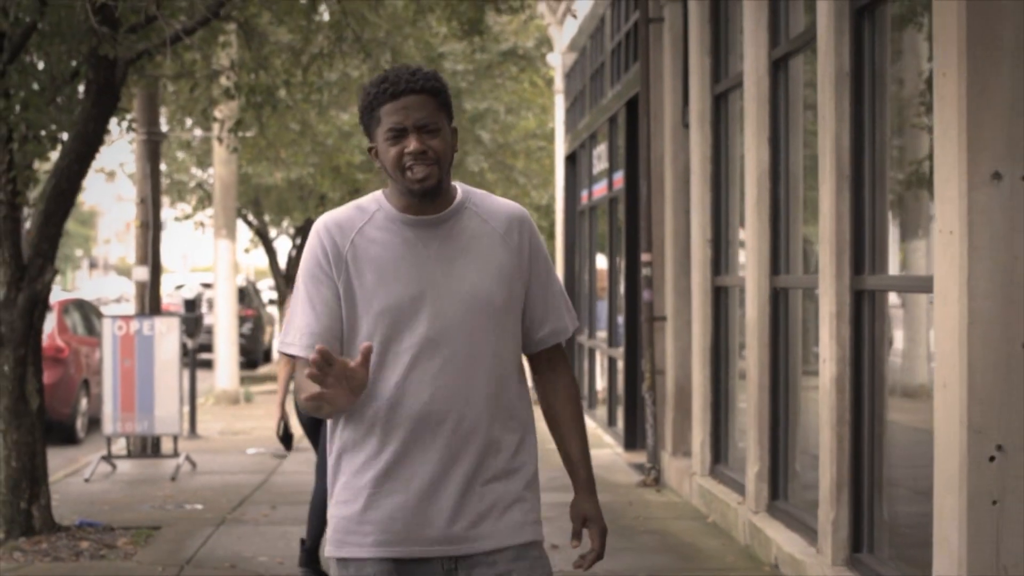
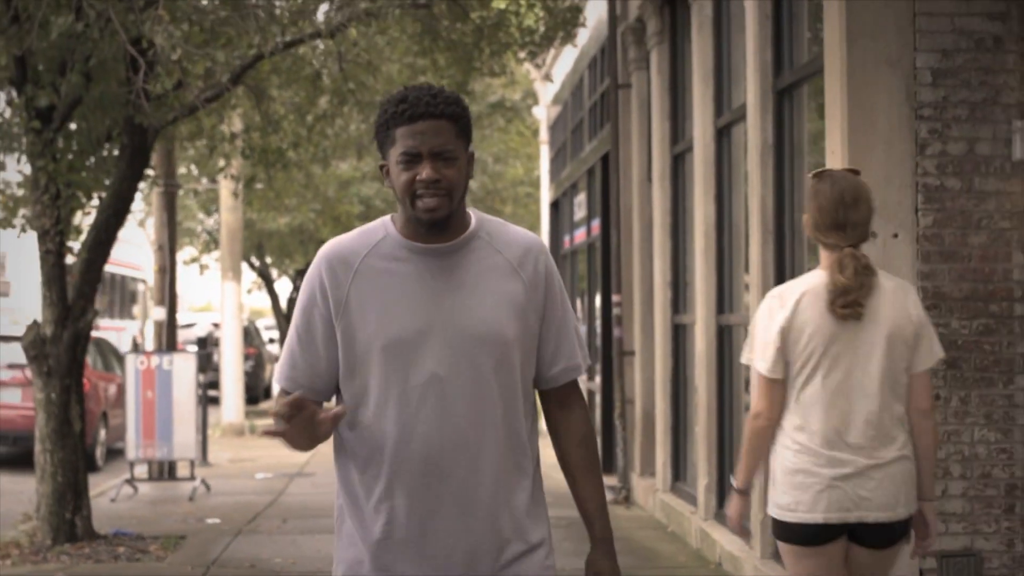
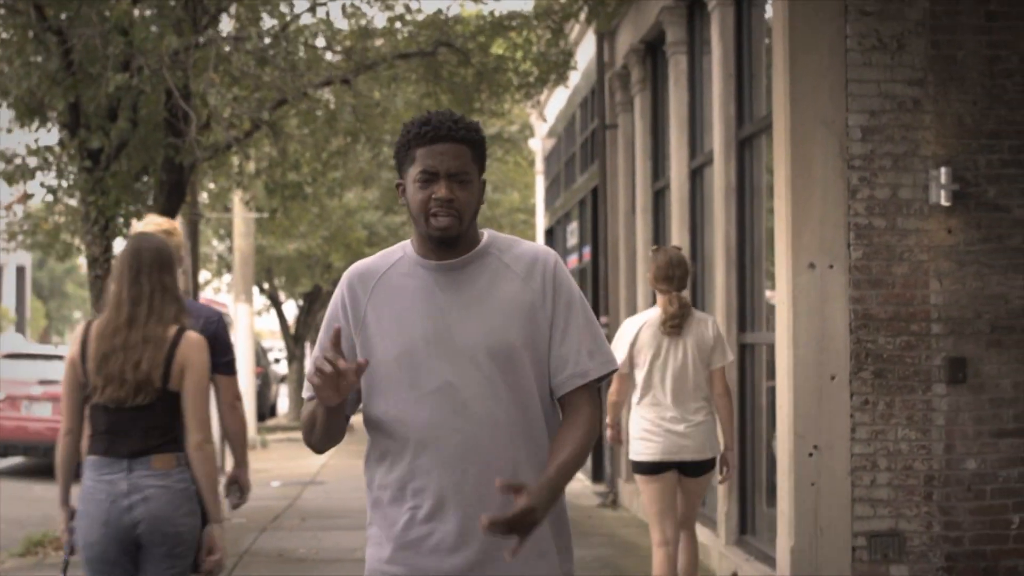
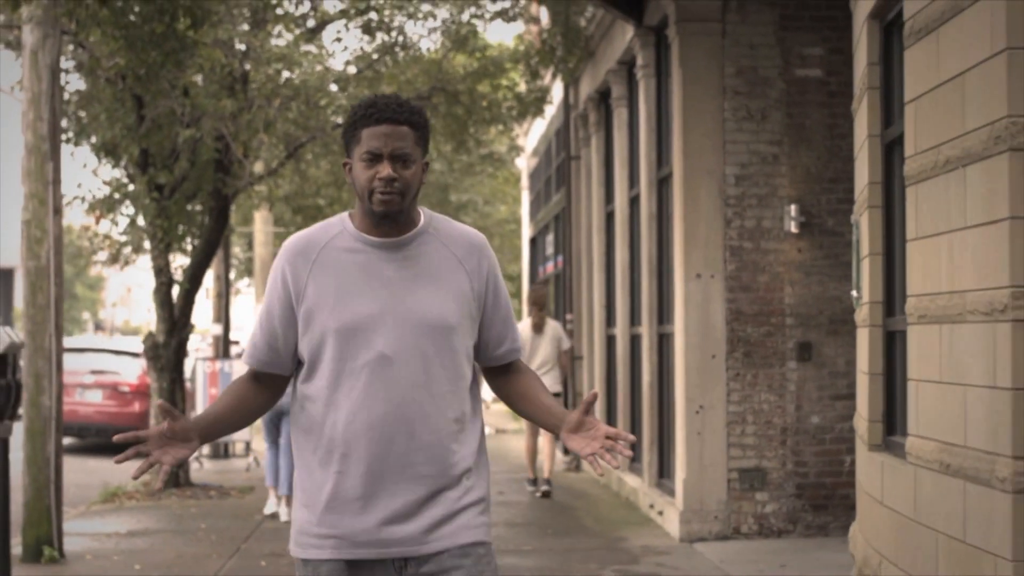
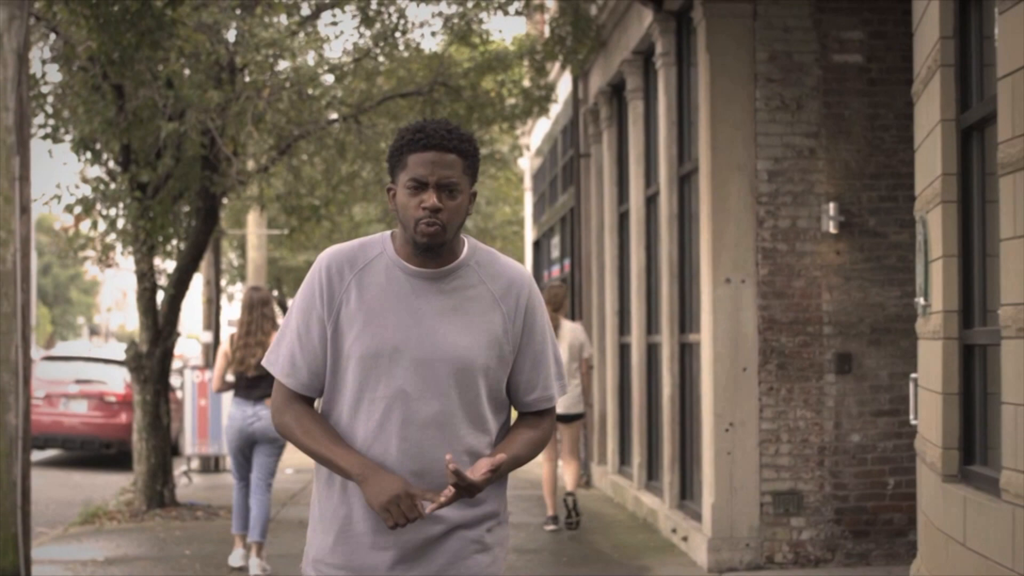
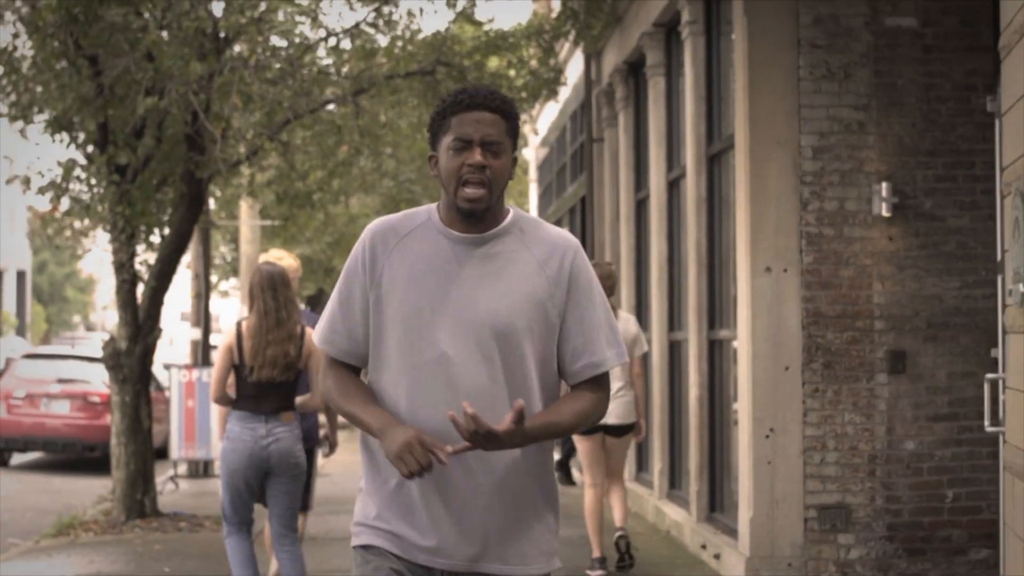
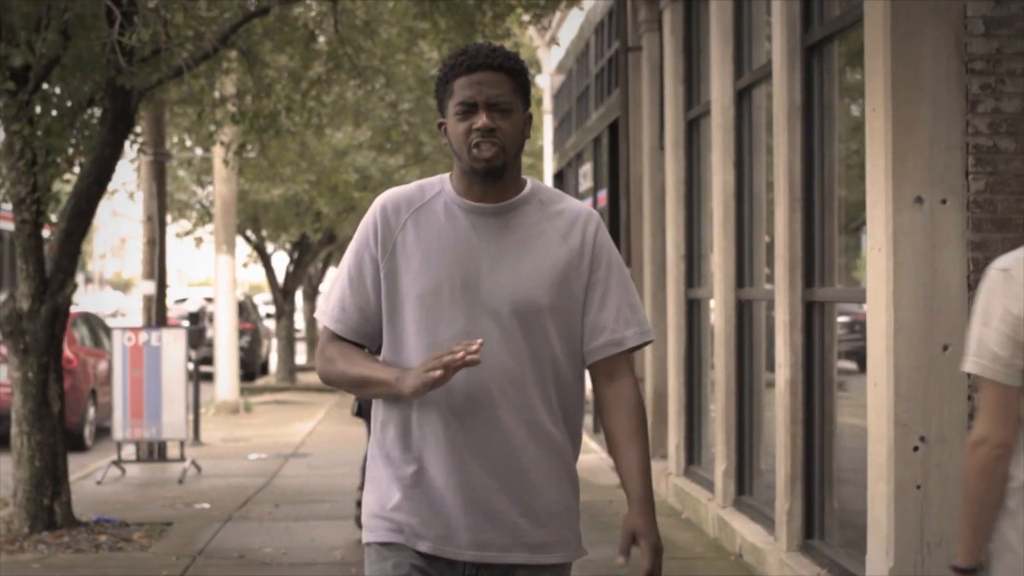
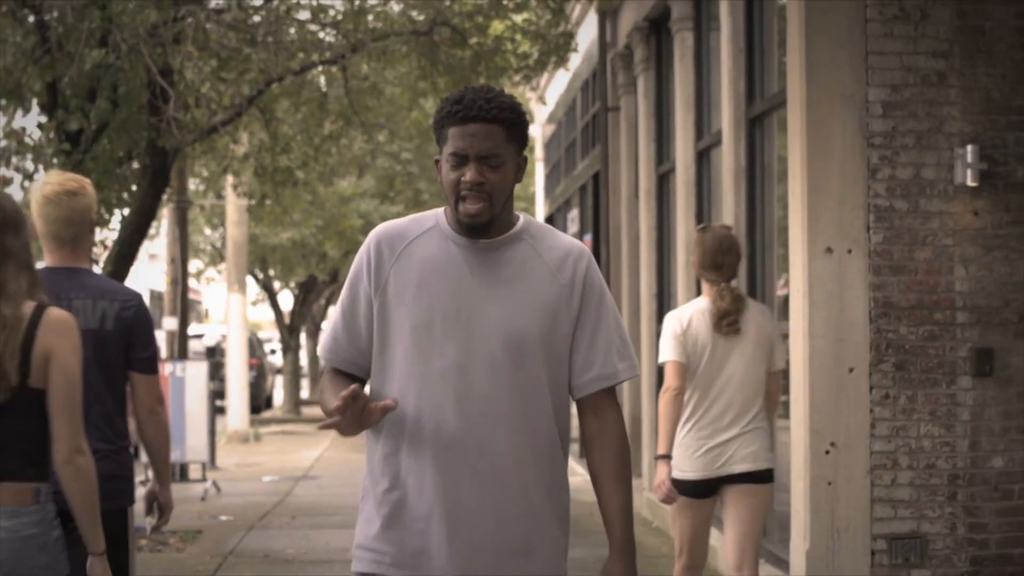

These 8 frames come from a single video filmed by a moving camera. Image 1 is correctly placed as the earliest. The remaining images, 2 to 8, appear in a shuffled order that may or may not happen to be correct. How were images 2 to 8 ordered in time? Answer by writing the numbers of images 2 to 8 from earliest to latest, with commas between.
7, 2, 8, 3, 6, 5, 4
